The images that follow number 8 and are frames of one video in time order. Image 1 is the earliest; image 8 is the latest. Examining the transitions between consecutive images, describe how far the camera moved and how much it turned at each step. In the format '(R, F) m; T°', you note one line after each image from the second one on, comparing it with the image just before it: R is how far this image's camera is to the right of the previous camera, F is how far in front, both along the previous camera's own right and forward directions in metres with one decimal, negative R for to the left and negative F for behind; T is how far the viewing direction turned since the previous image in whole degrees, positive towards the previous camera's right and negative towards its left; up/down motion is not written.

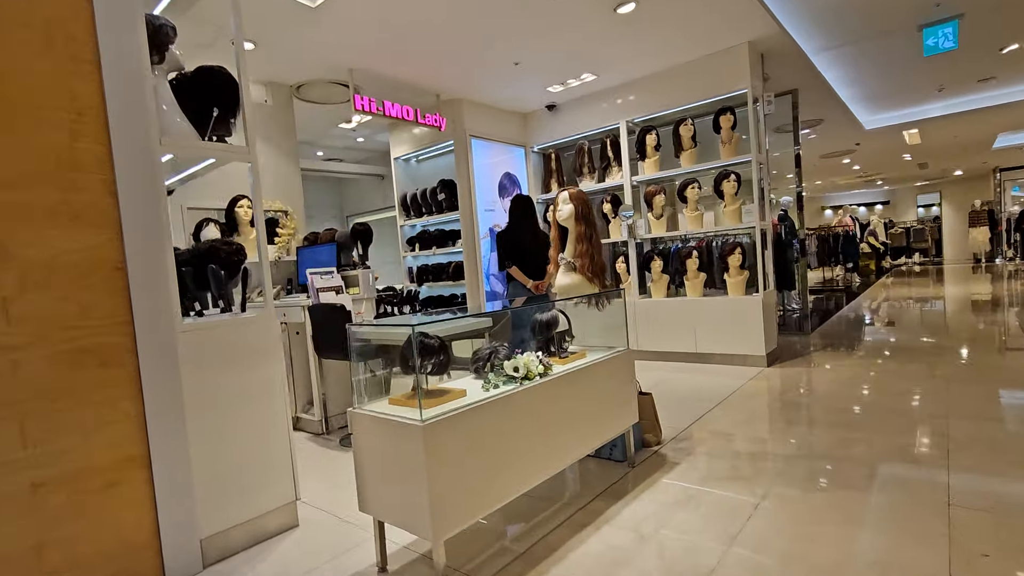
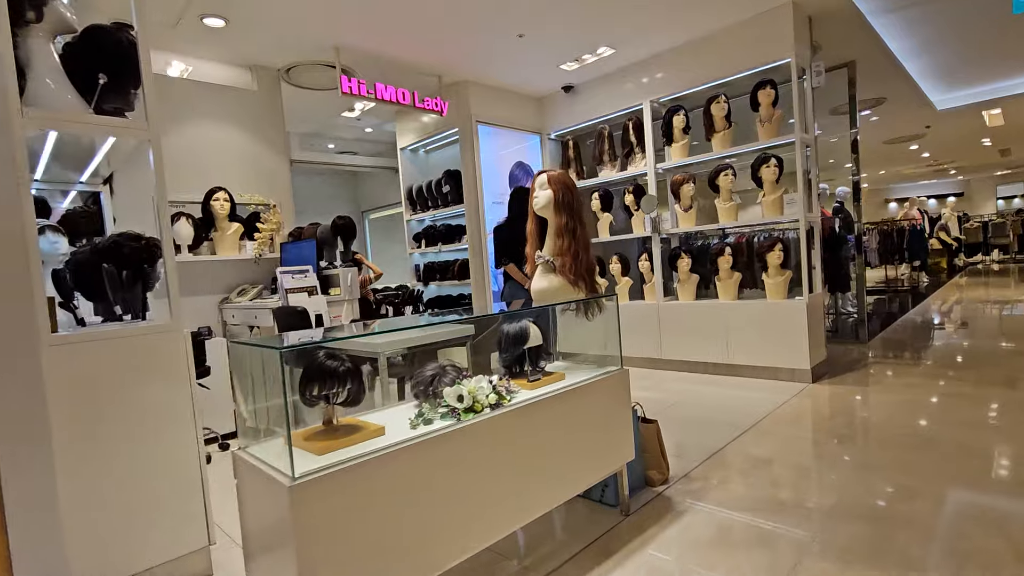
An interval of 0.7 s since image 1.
(+0.3, +0.5) m; -5°
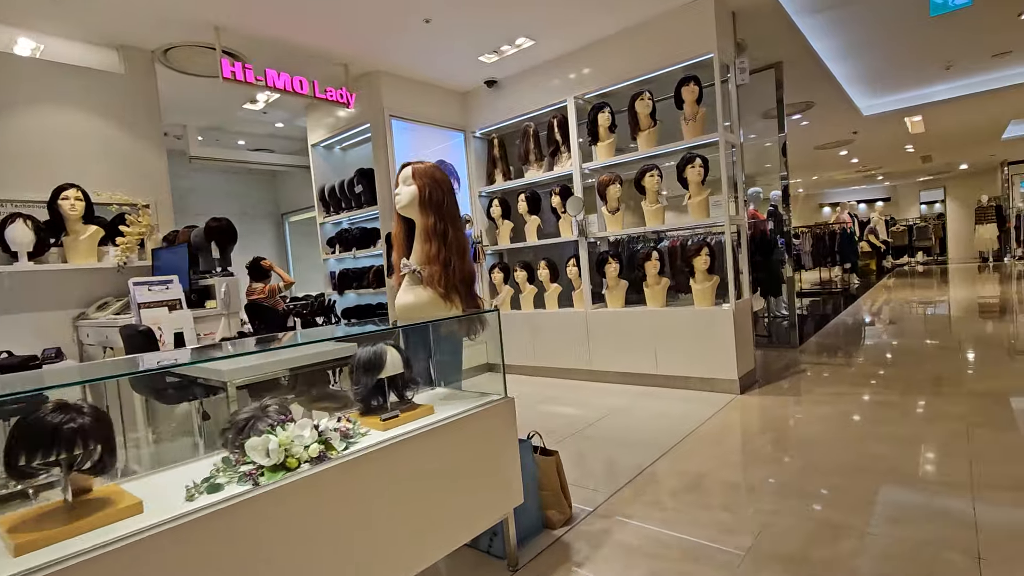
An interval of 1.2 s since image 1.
(+0.3, +0.3) m; +5°
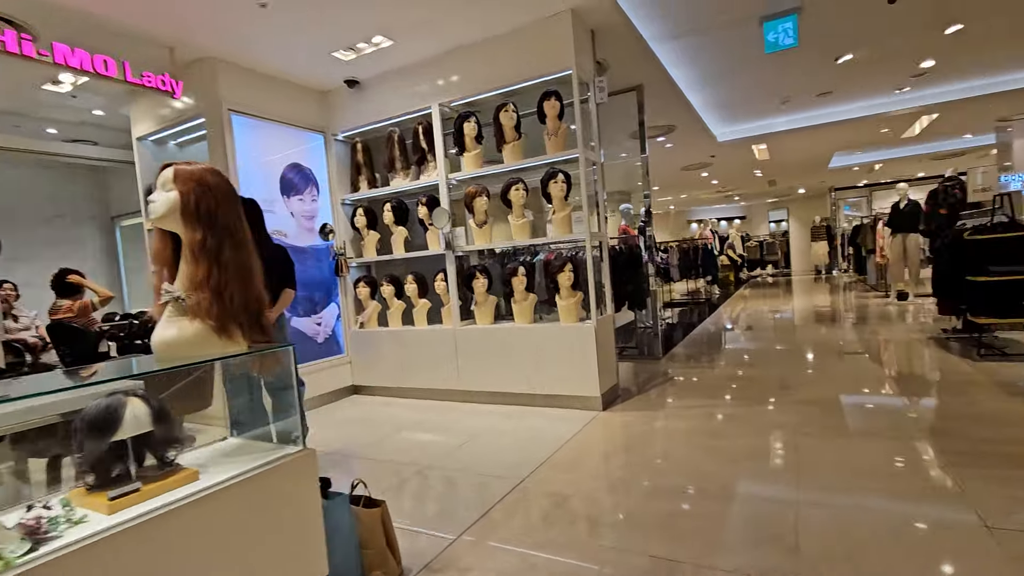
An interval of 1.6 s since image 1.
(+0.3, +0.2) m; +12°
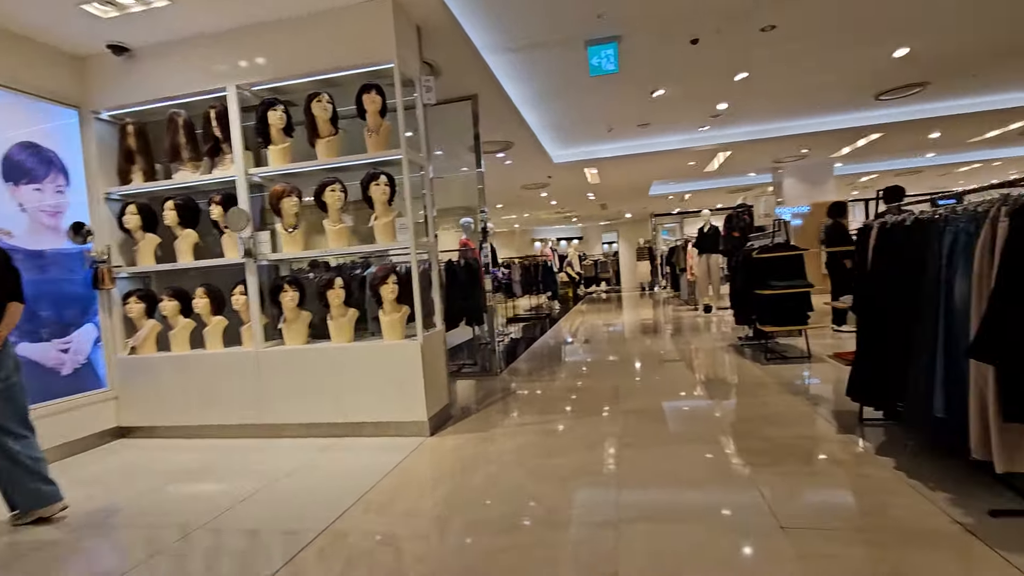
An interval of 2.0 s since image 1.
(+0.2, +0.3) m; +16°
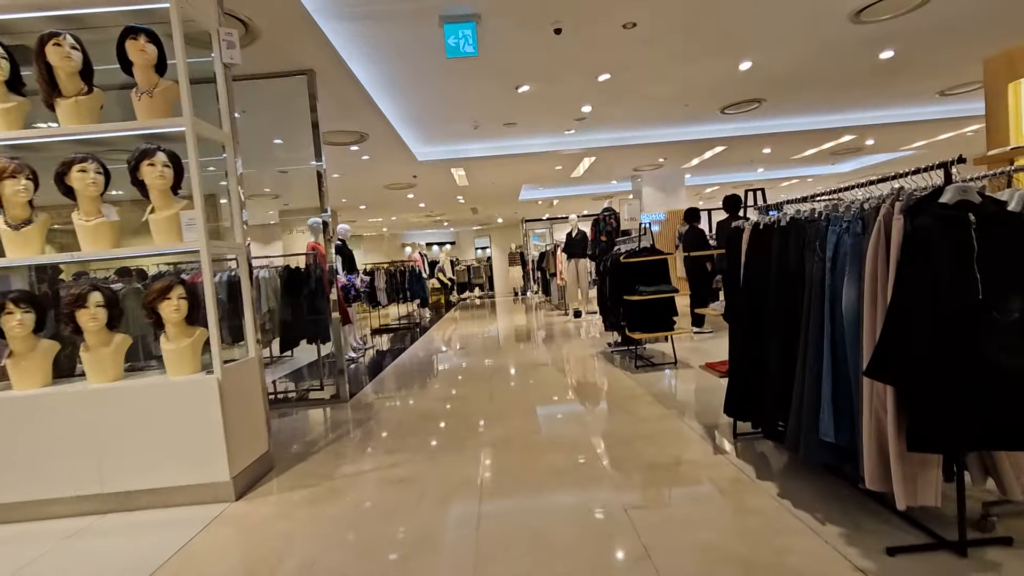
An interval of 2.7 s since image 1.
(+0.2, +0.6) m; +14°
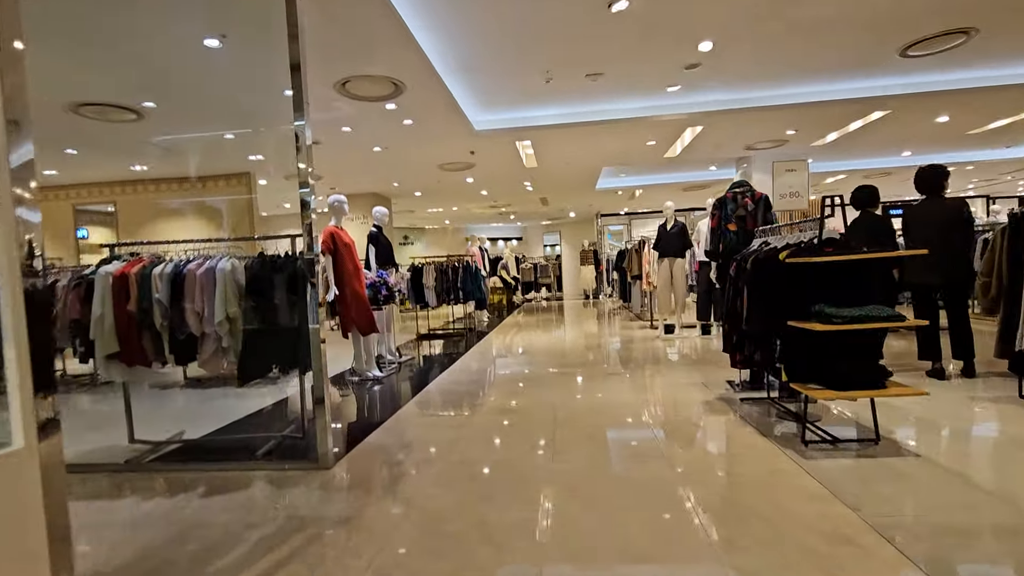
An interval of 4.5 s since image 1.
(-0.1, +1.8) m; -8°
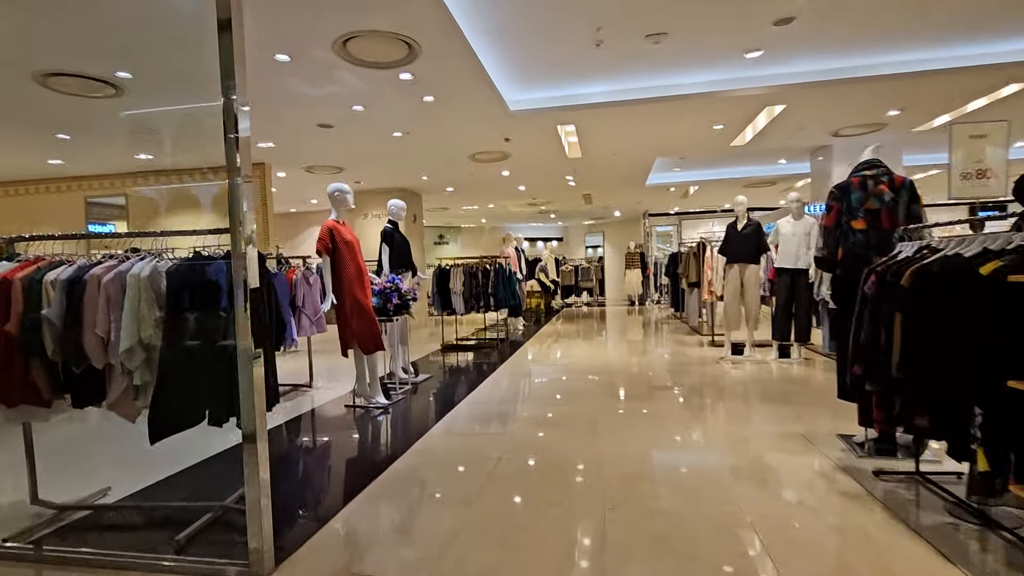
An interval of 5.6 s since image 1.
(0.0, +1.0) m; -4°
